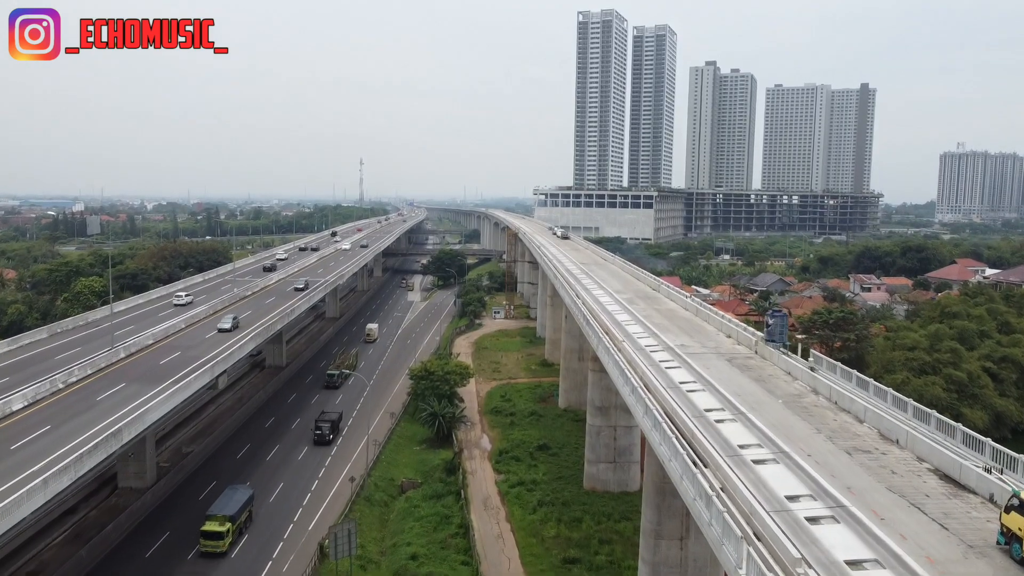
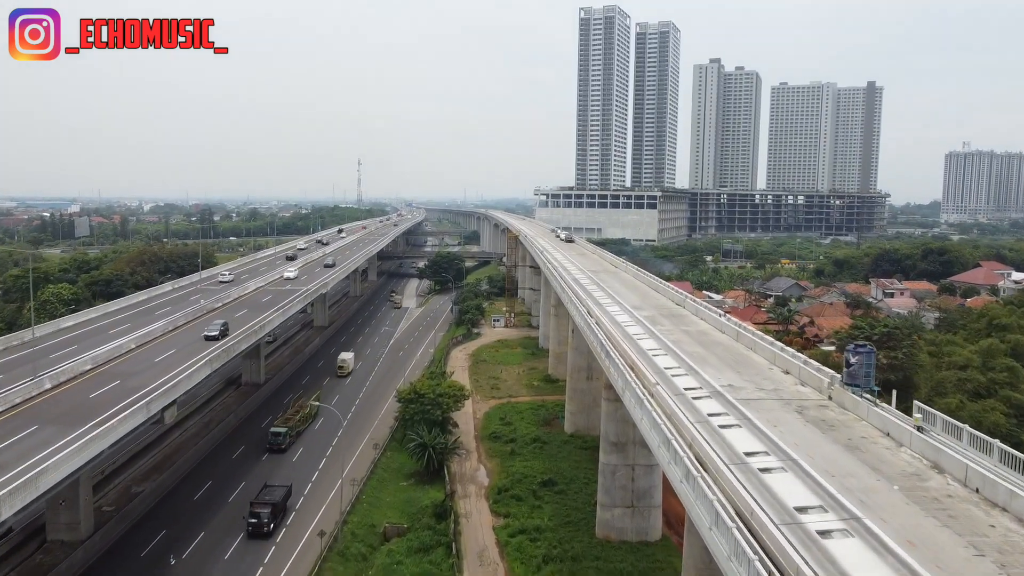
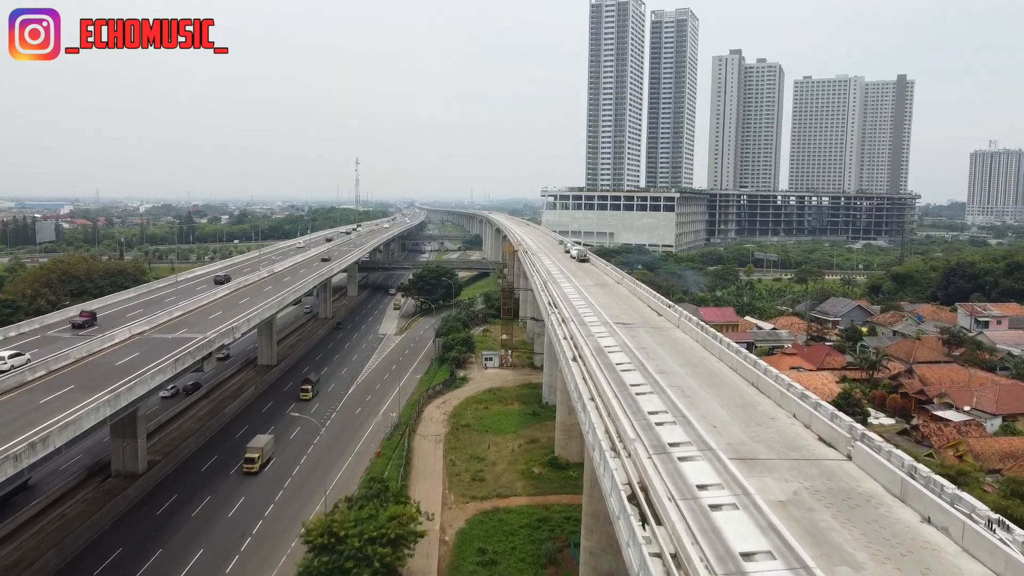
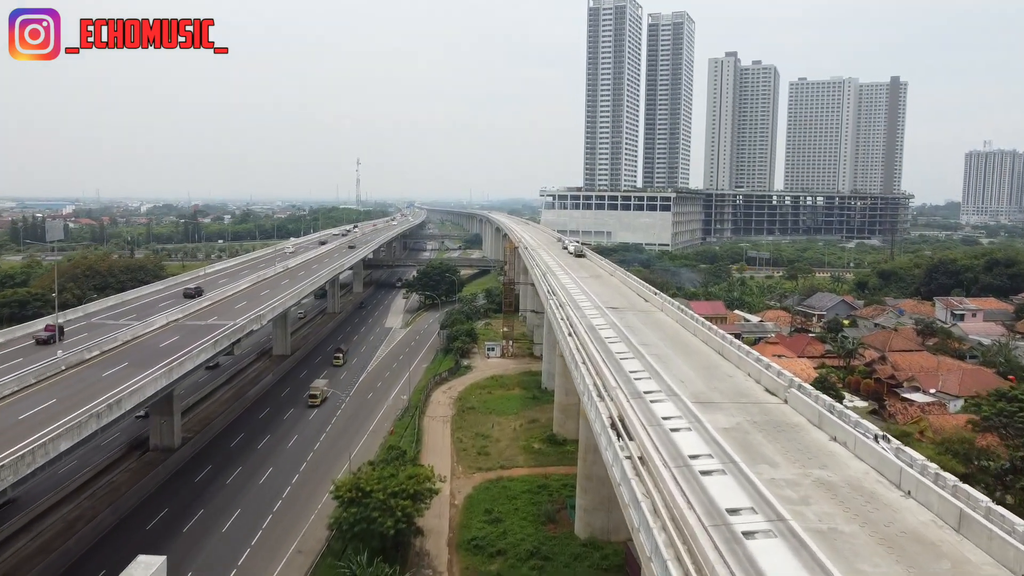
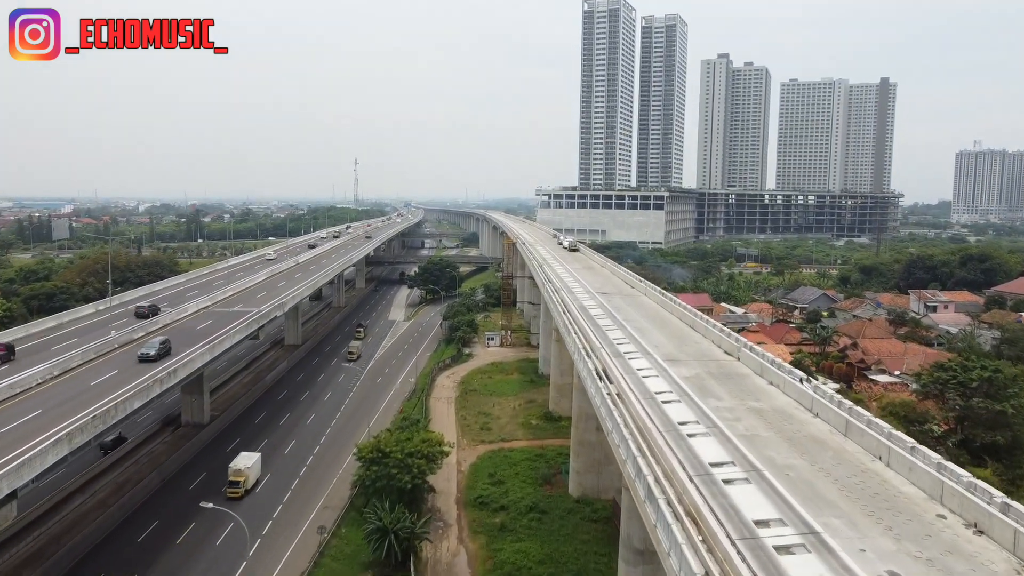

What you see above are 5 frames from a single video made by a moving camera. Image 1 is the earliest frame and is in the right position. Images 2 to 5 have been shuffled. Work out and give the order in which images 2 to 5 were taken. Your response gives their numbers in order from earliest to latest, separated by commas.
2, 5, 4, 3
